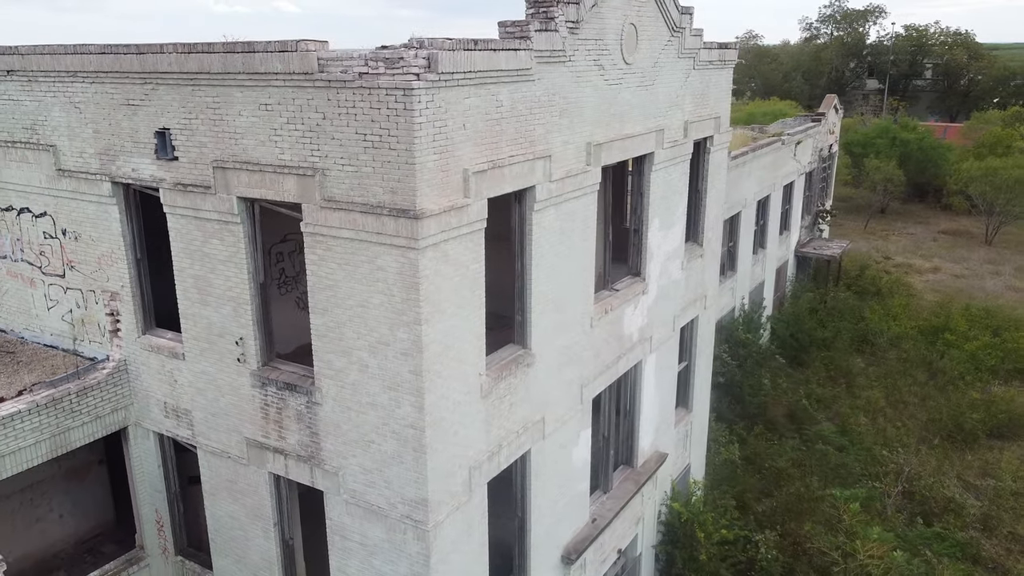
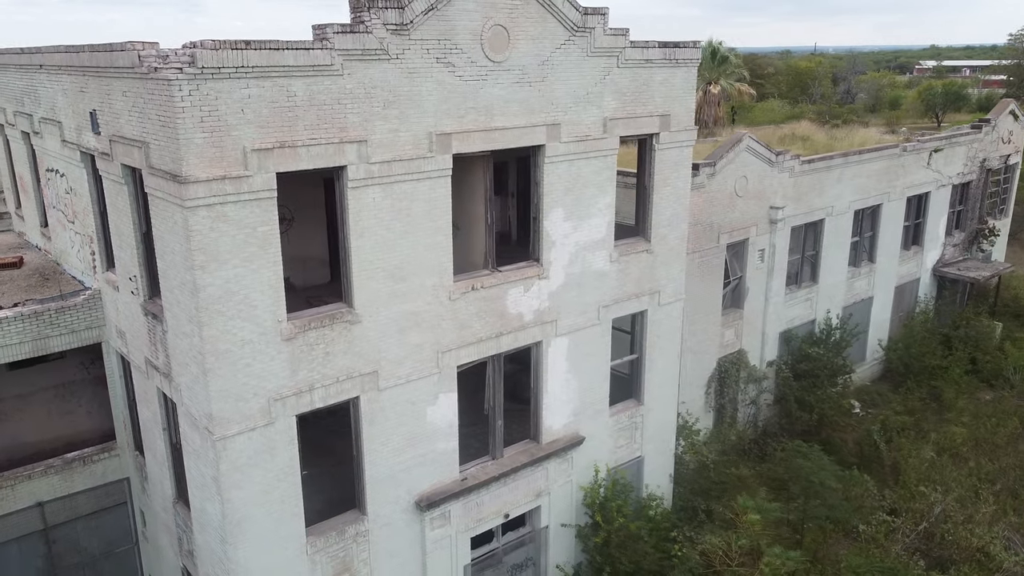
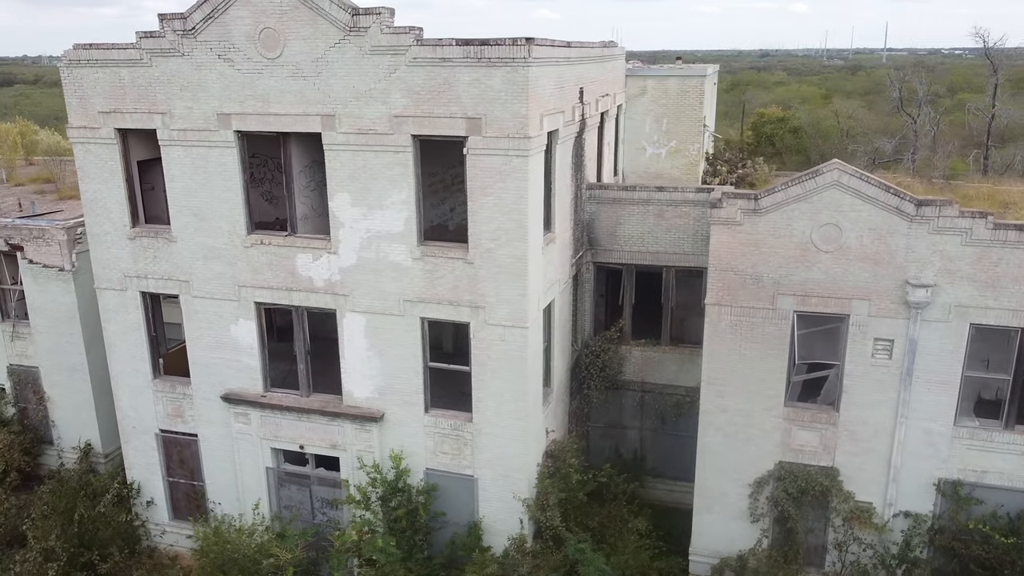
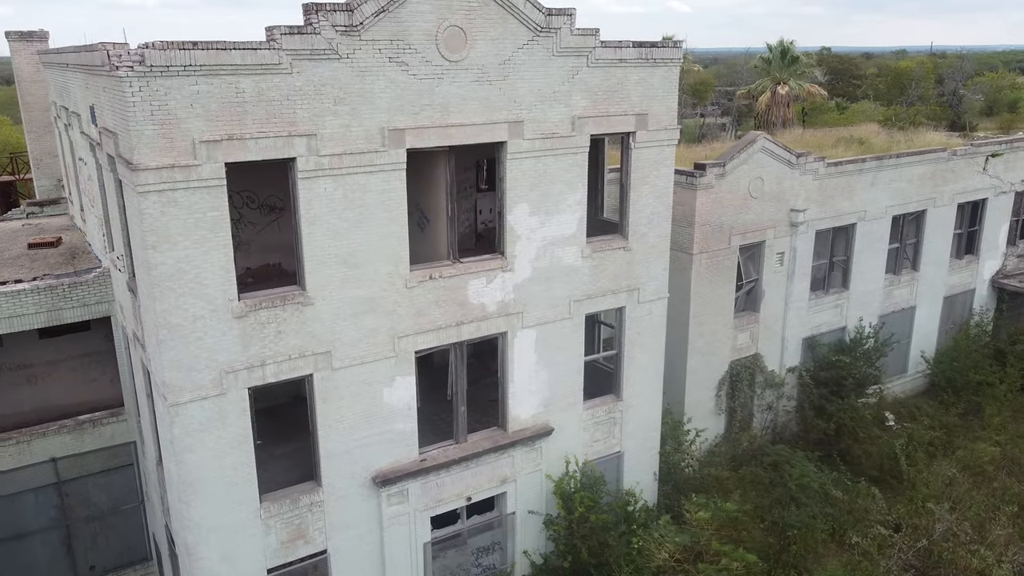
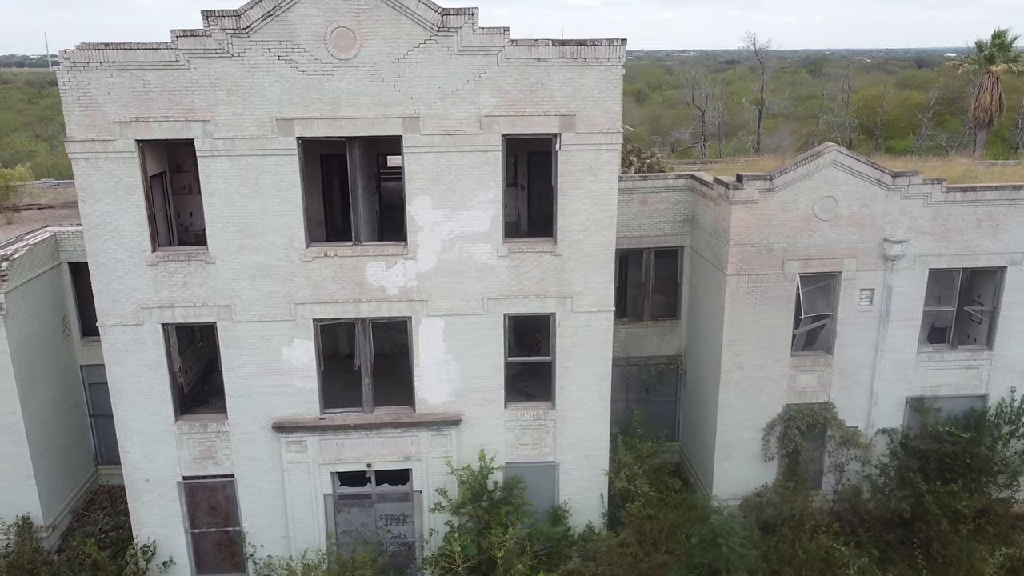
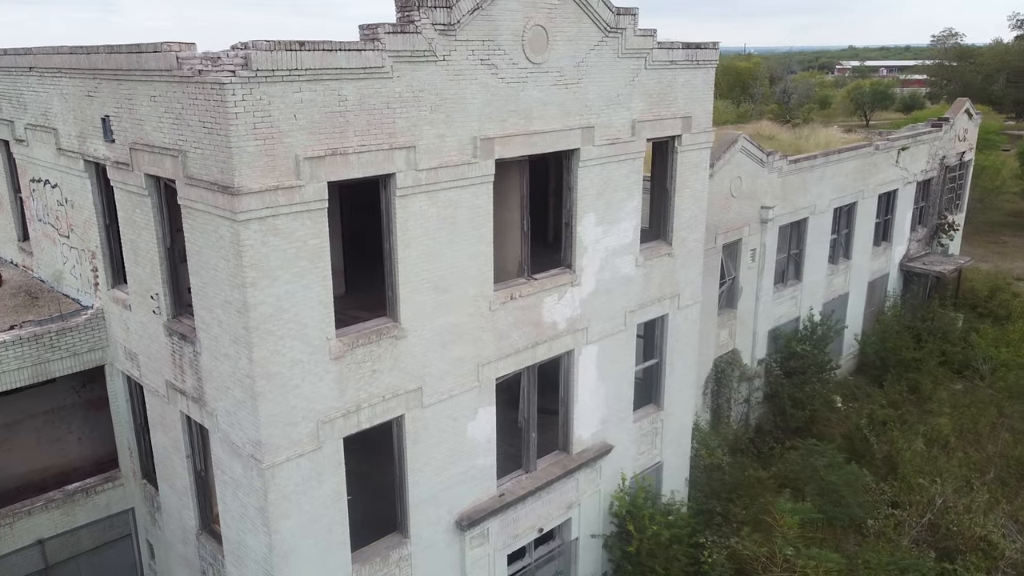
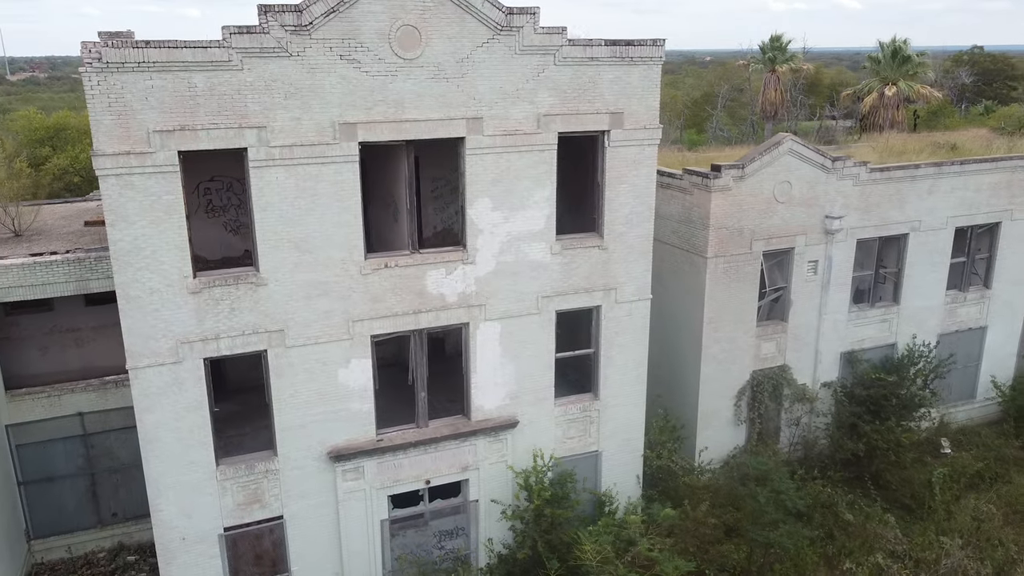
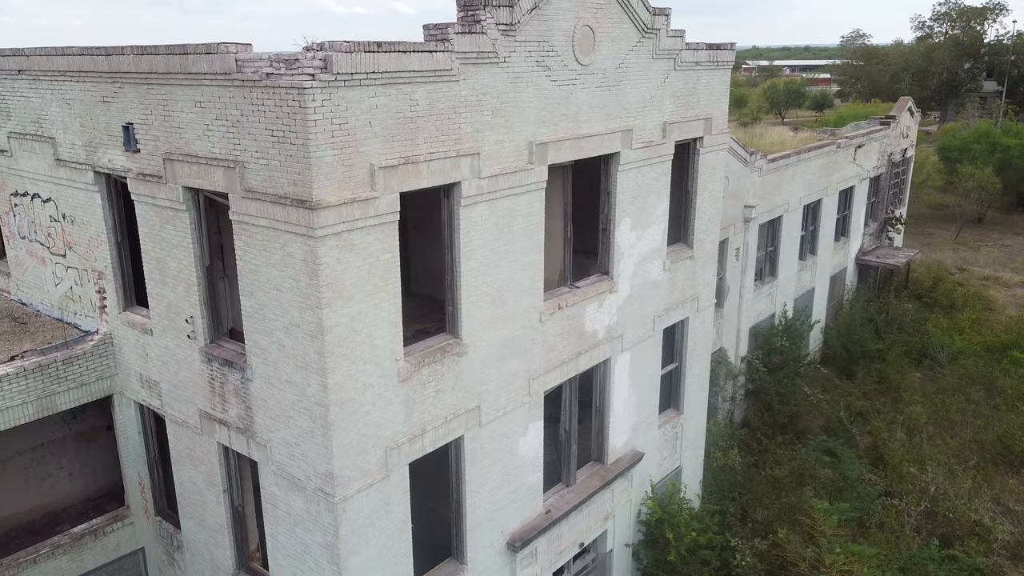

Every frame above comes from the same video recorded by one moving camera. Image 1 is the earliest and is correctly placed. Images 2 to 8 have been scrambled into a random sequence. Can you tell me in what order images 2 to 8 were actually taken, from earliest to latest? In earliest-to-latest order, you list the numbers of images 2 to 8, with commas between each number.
8, 6, 2, 4, 7, 5, 3
